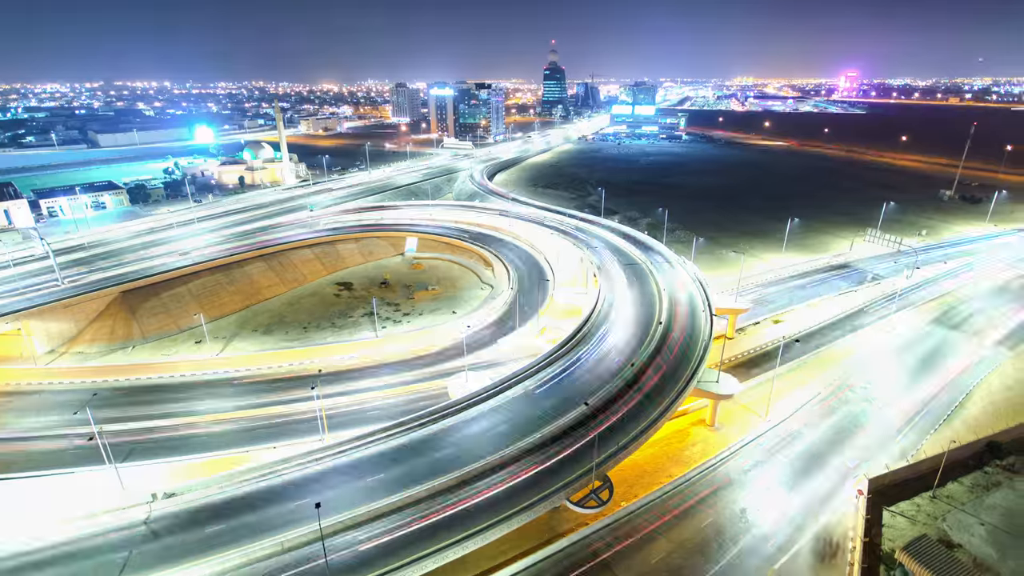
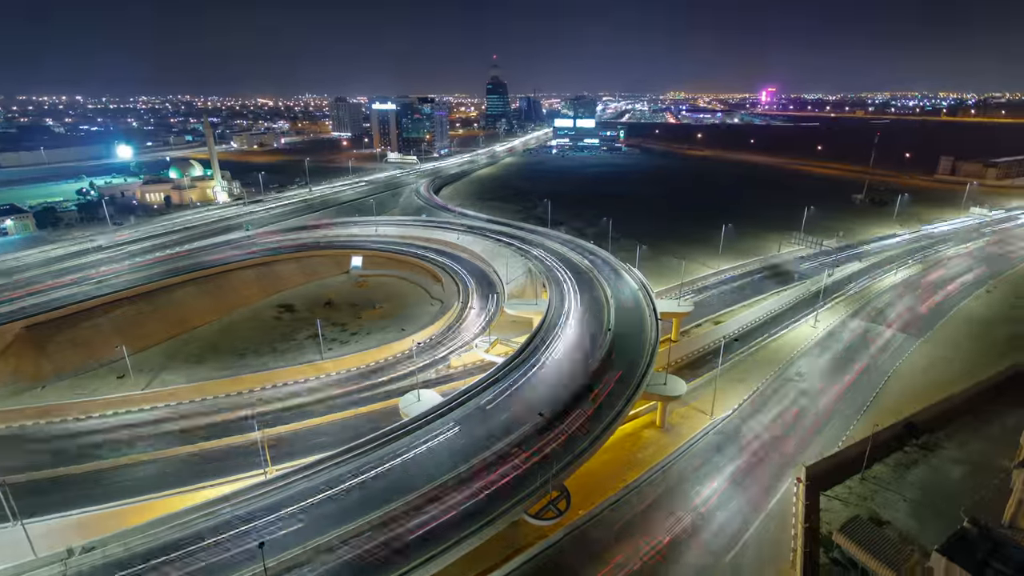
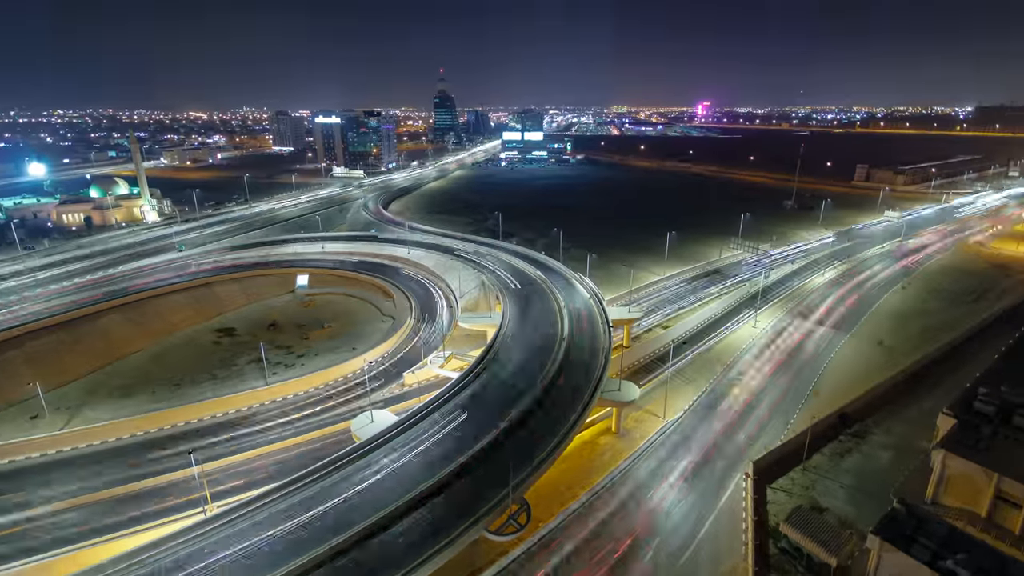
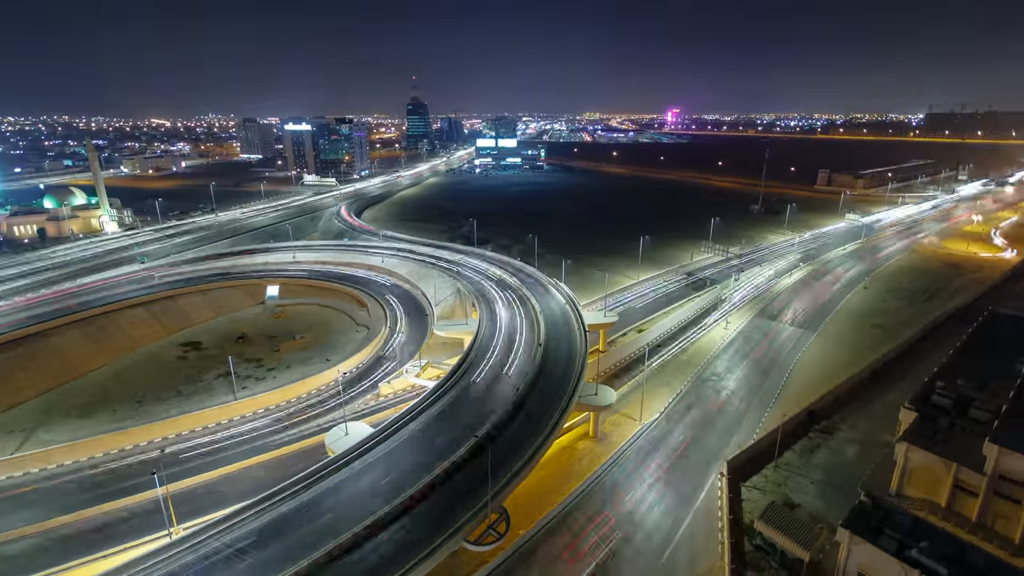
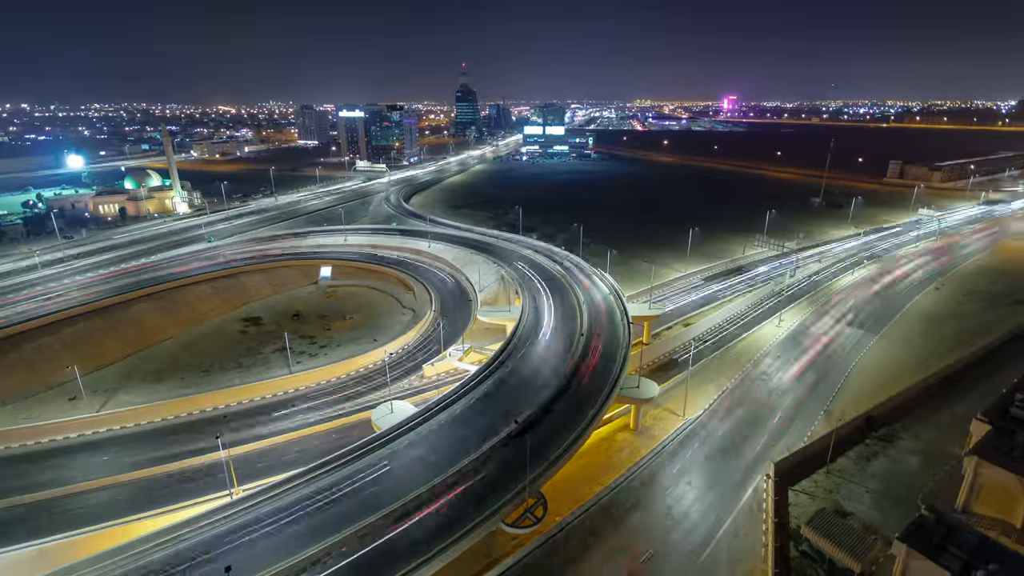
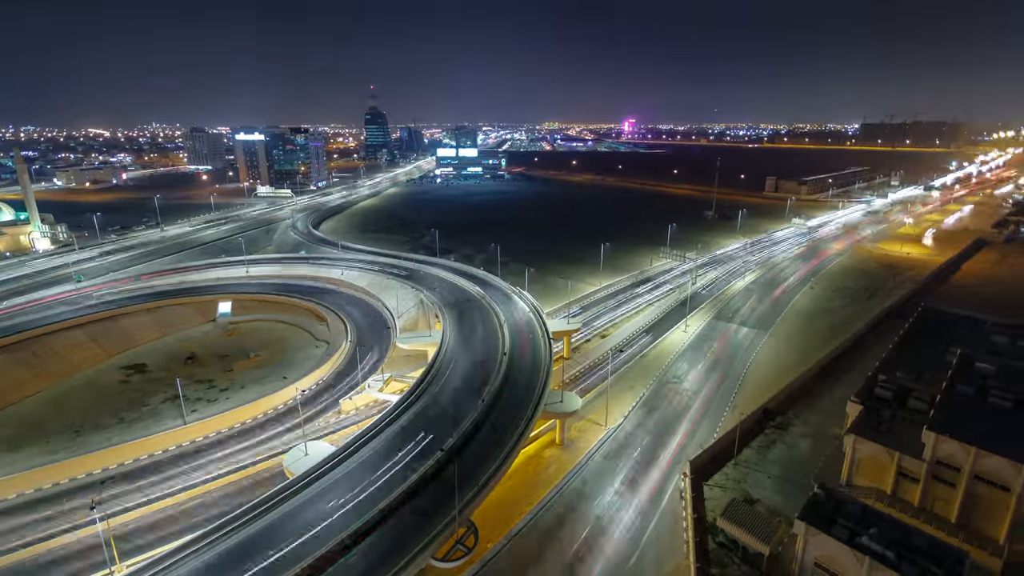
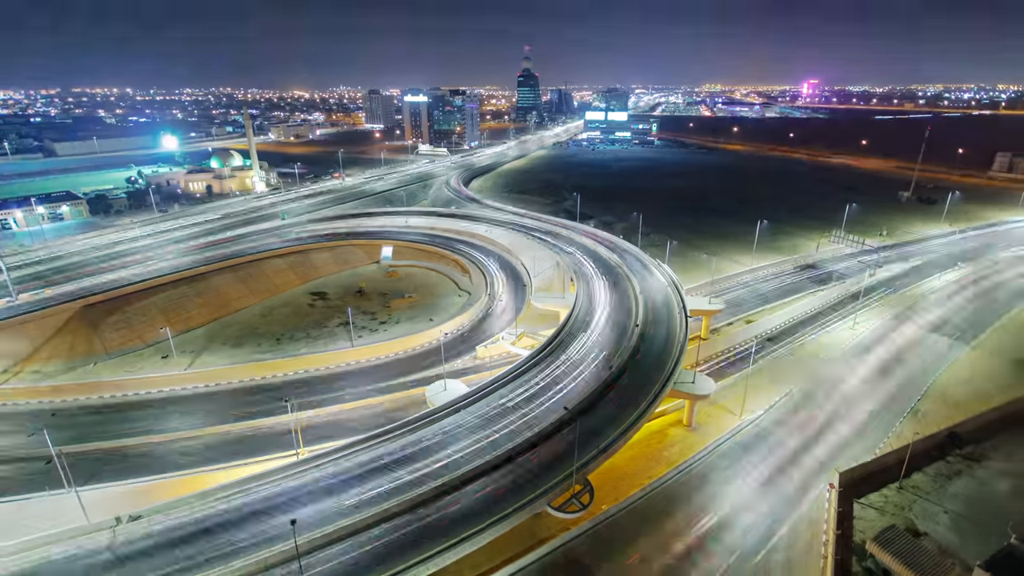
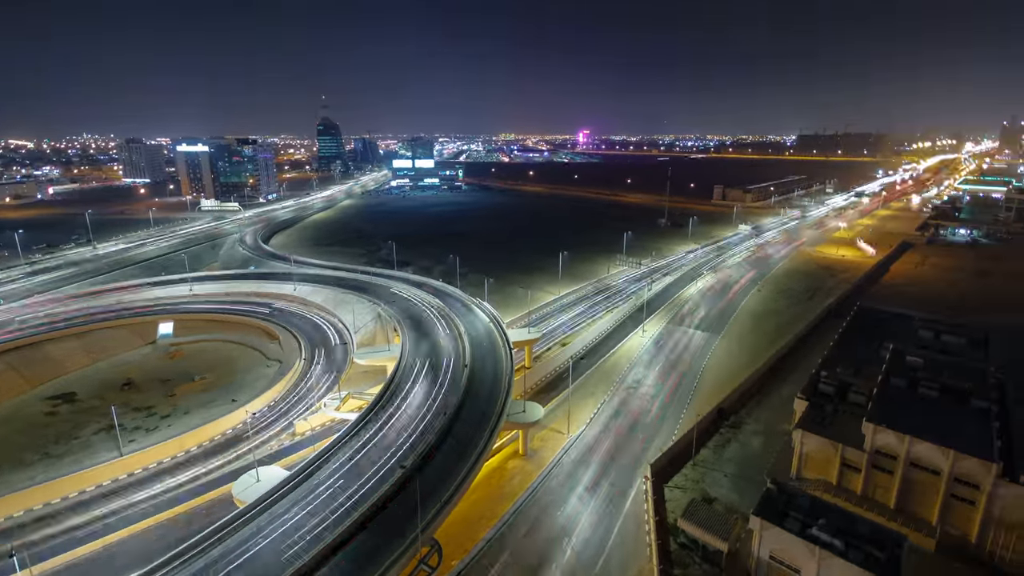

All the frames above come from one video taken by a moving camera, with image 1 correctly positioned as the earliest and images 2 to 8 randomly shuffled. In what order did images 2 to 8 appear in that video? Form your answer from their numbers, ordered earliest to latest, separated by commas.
7, 2, 5, 3, 4, 6, 8
